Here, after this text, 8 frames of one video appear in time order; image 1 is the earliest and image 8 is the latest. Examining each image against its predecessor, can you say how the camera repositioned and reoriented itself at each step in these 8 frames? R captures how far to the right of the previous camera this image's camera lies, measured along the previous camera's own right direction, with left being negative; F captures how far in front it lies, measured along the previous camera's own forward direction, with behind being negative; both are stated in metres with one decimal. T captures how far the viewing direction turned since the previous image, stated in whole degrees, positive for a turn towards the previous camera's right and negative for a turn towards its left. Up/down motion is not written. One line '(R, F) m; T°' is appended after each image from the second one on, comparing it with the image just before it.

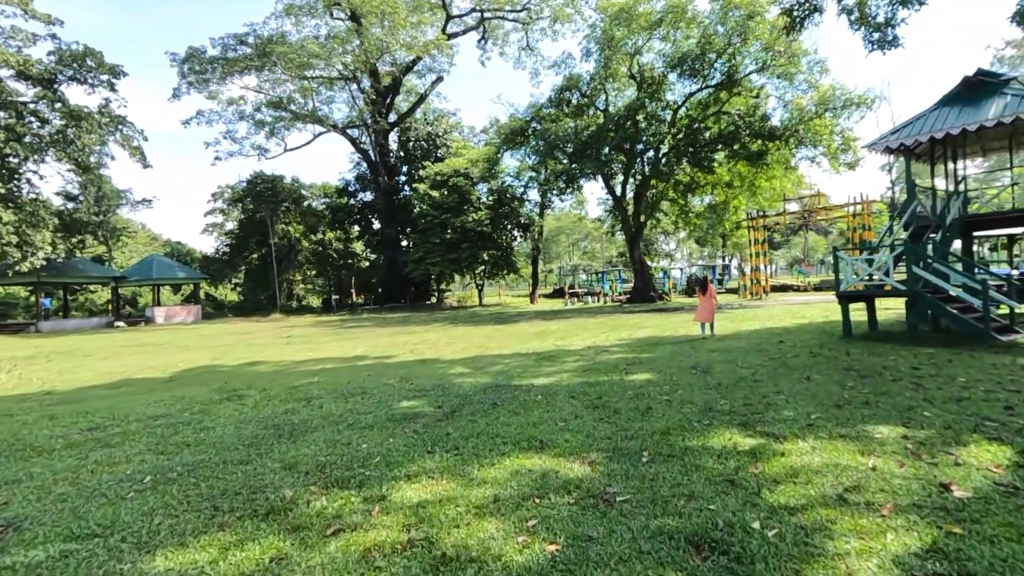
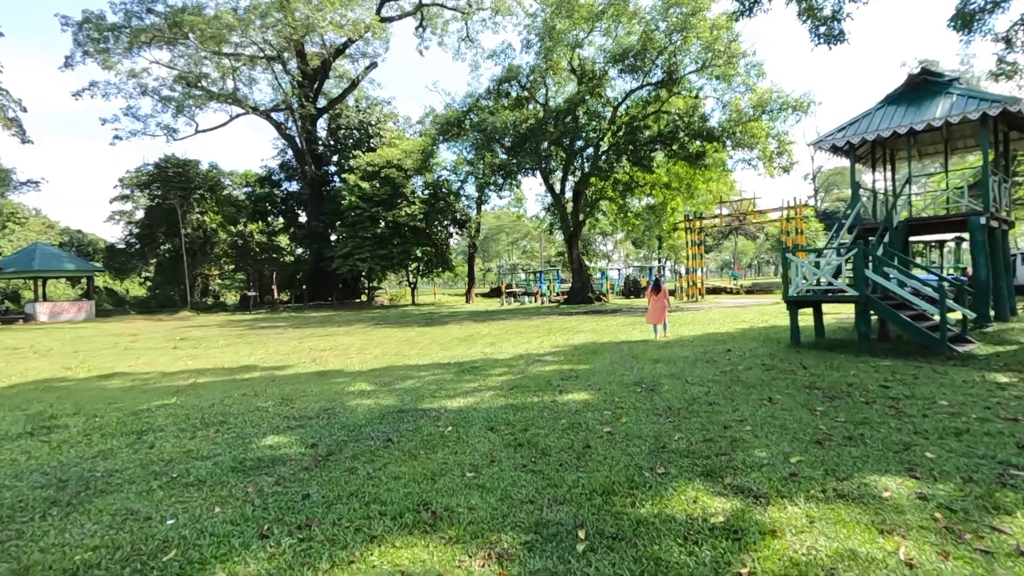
(+0.3, +1.3) m; +6°
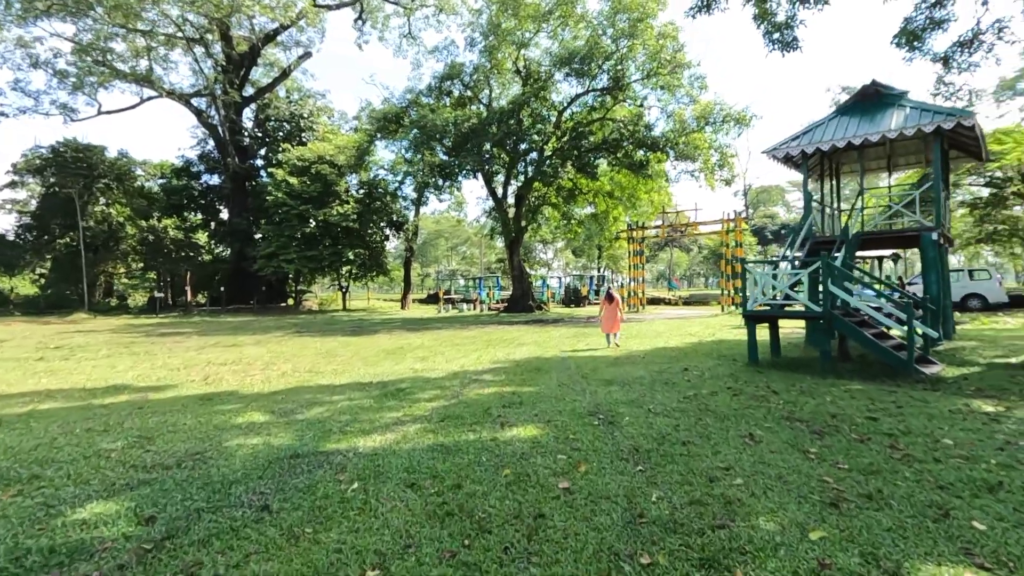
(0.0, +1.1) m; +6°
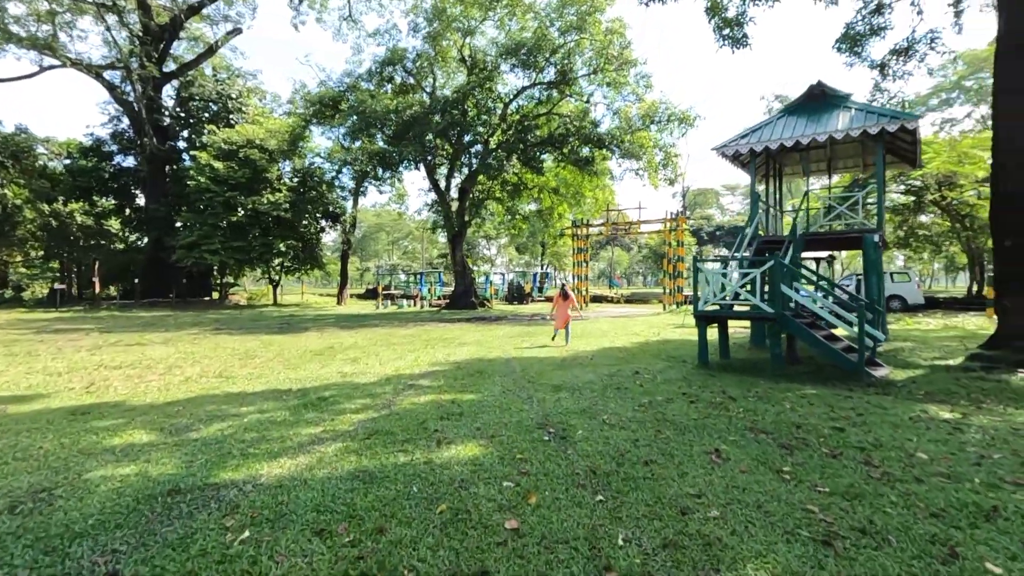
(0.0, +0.6) m; +6°
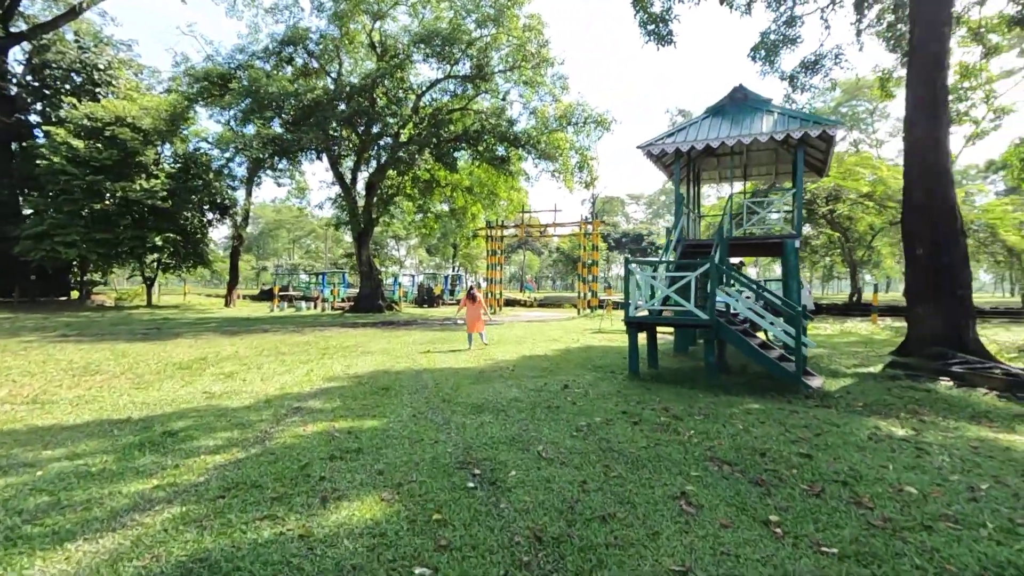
(0.0, +1.0) m; +10°
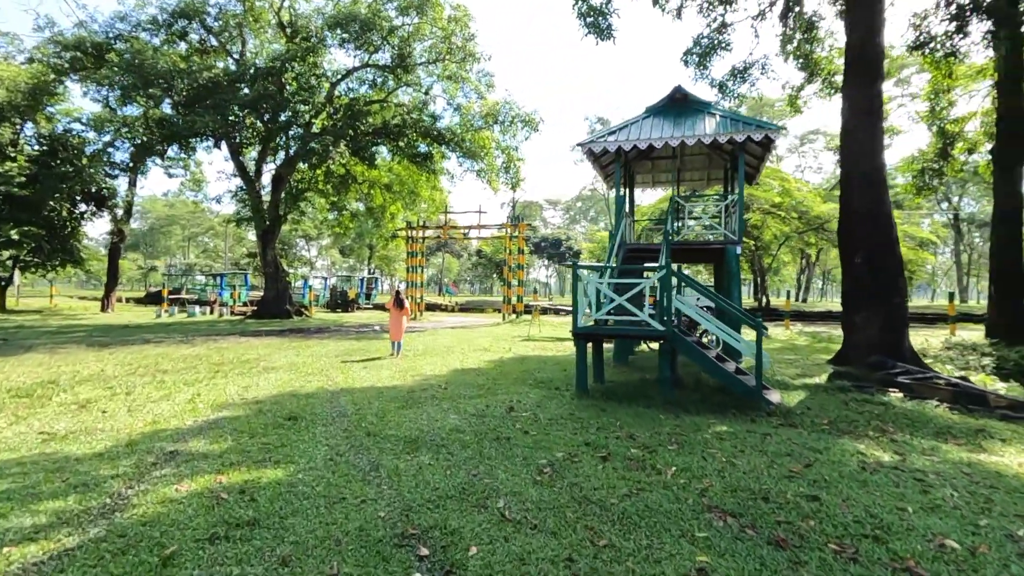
(-0.2, +0.9) m; +9°
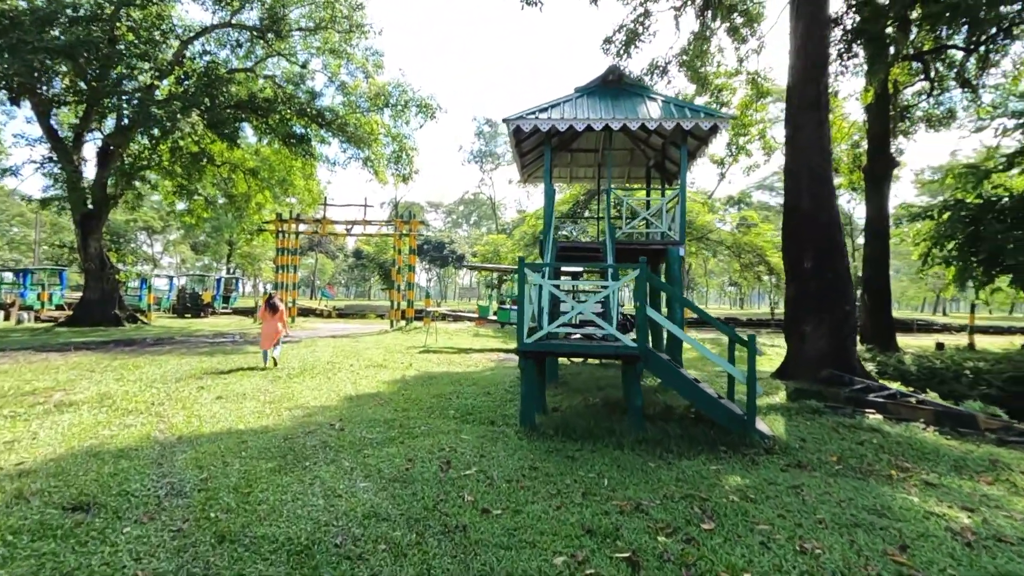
(-0.4, +1.7) m; +13°
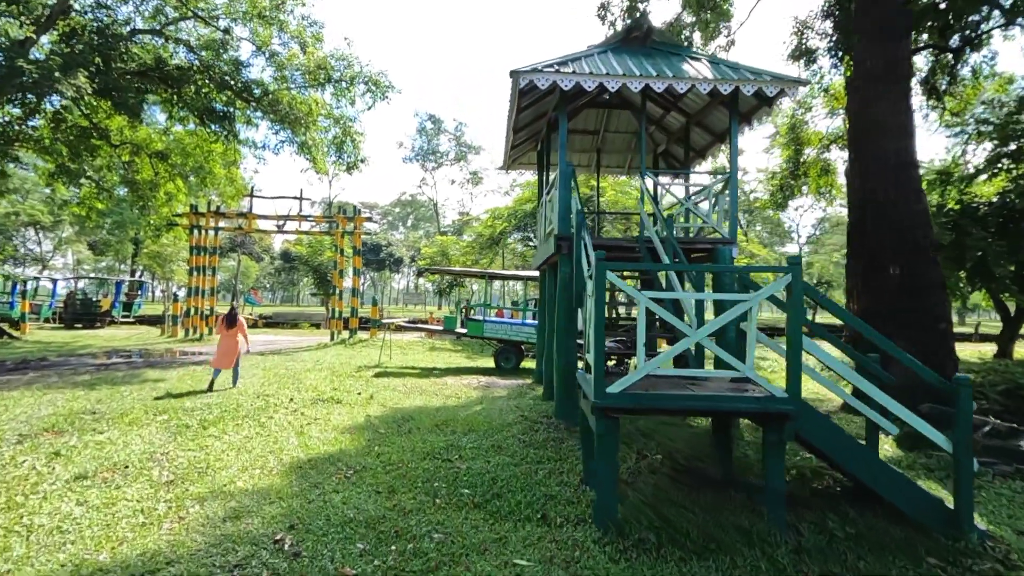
(-0.8, +2.0) m; +7°
